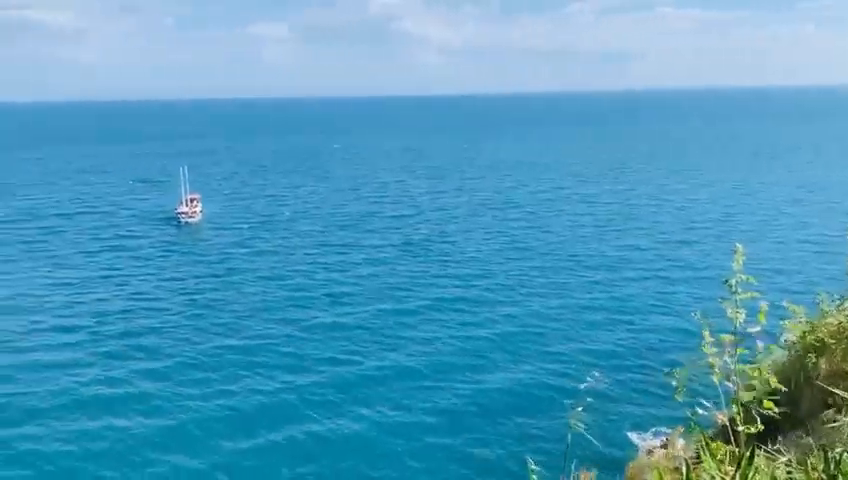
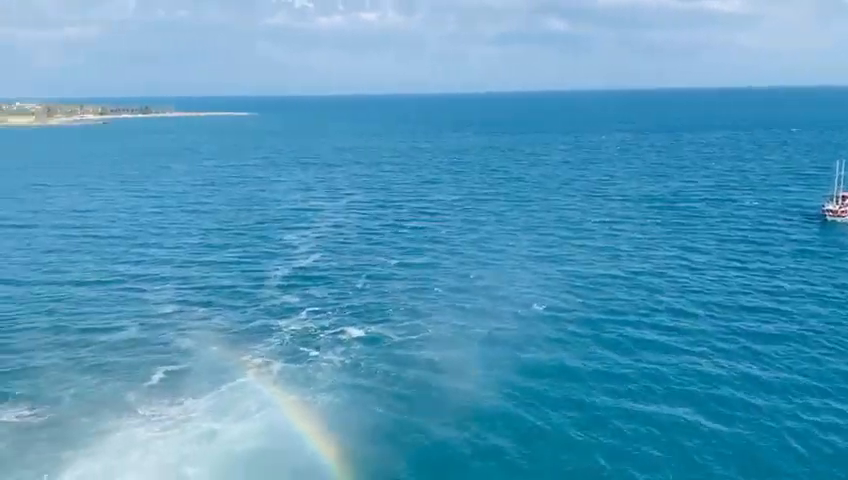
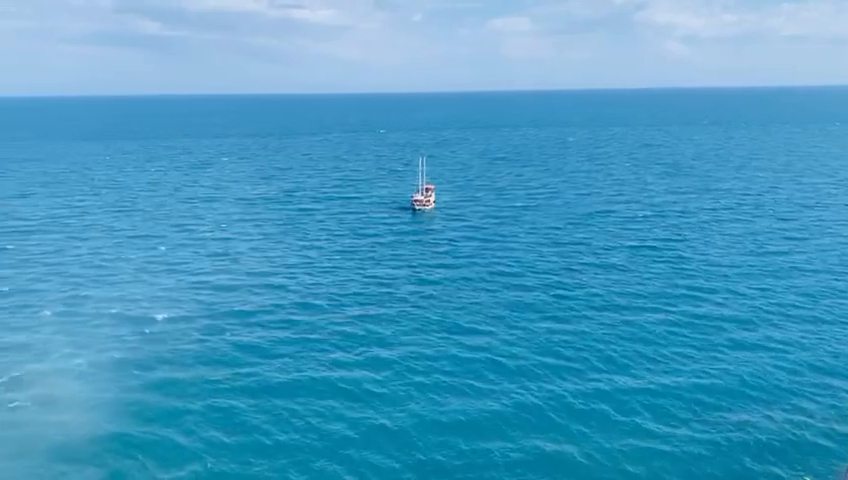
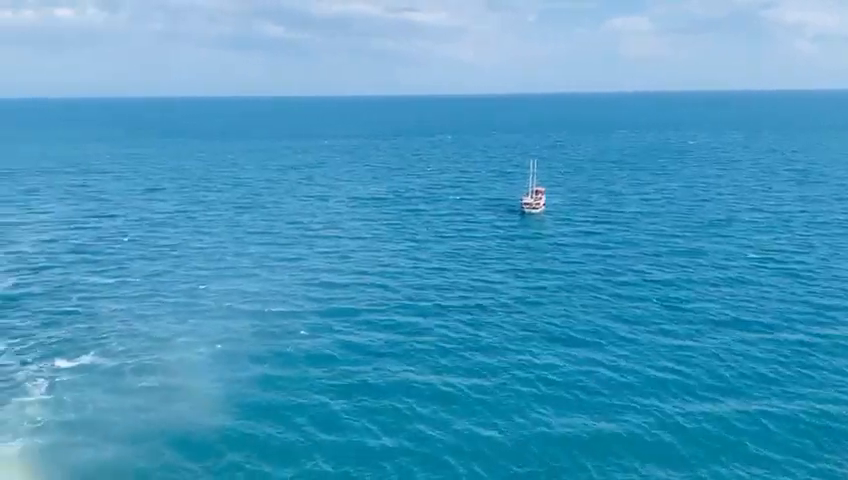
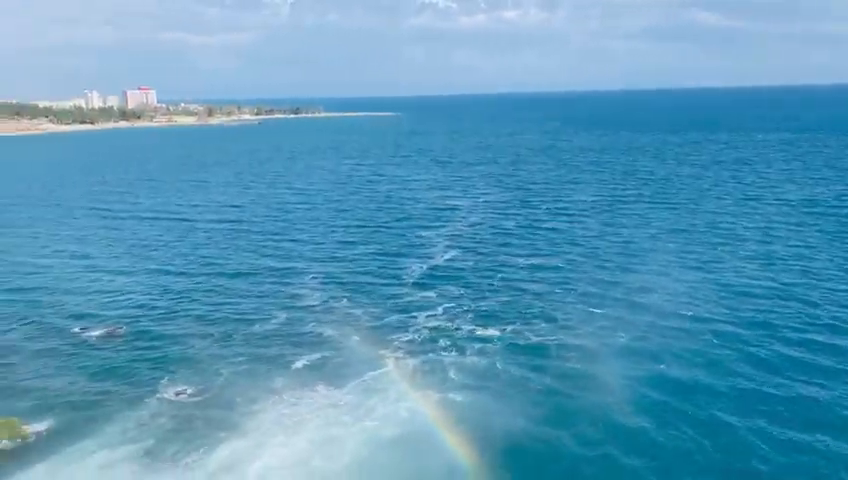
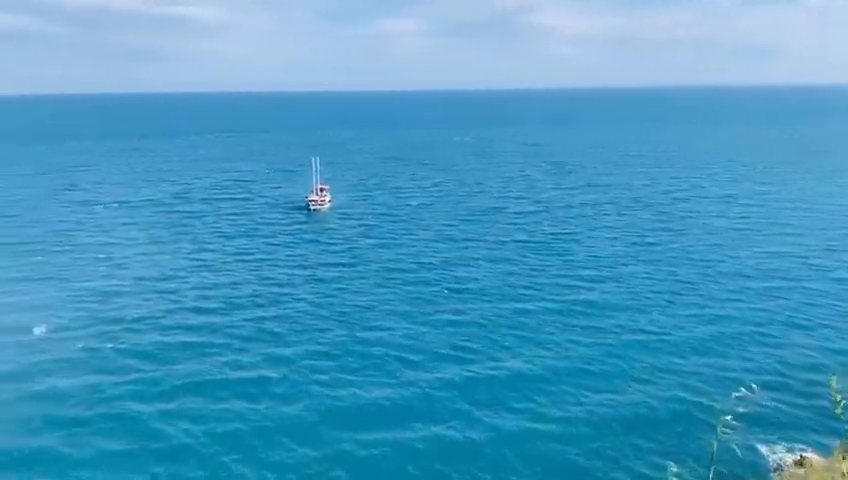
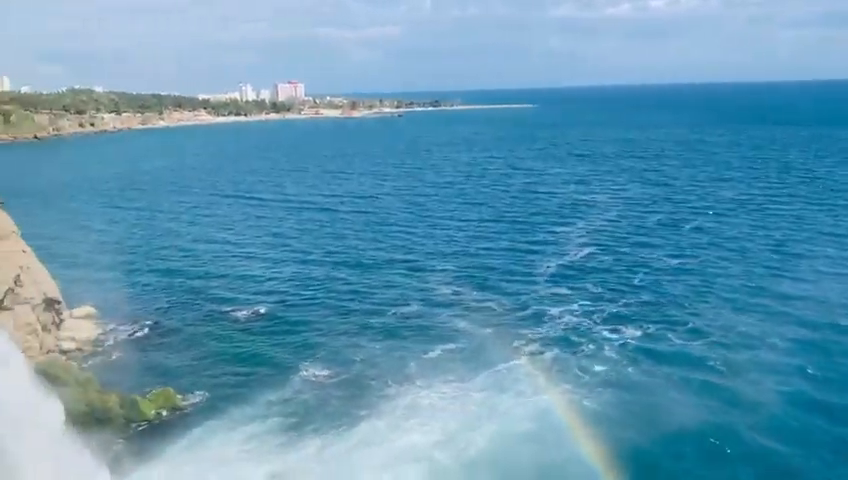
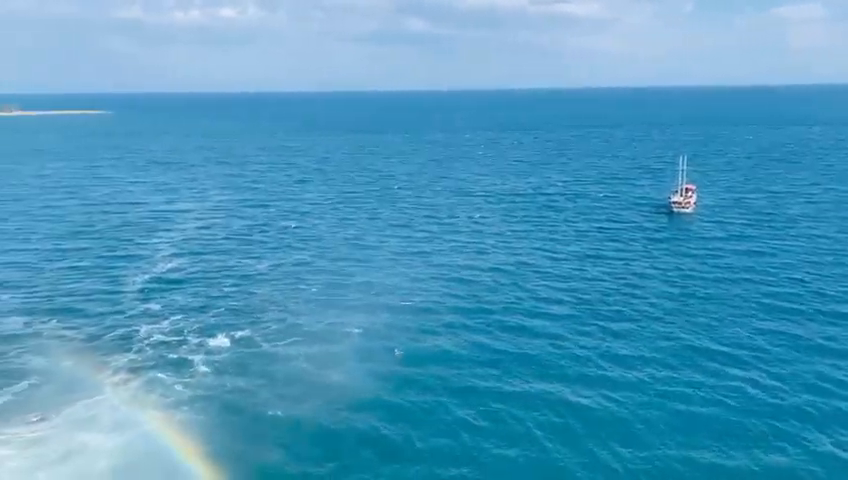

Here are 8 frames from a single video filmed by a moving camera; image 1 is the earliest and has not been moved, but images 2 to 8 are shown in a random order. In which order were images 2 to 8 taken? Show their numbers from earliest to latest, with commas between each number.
6, 3, 4, 8, 2, 5, 7
